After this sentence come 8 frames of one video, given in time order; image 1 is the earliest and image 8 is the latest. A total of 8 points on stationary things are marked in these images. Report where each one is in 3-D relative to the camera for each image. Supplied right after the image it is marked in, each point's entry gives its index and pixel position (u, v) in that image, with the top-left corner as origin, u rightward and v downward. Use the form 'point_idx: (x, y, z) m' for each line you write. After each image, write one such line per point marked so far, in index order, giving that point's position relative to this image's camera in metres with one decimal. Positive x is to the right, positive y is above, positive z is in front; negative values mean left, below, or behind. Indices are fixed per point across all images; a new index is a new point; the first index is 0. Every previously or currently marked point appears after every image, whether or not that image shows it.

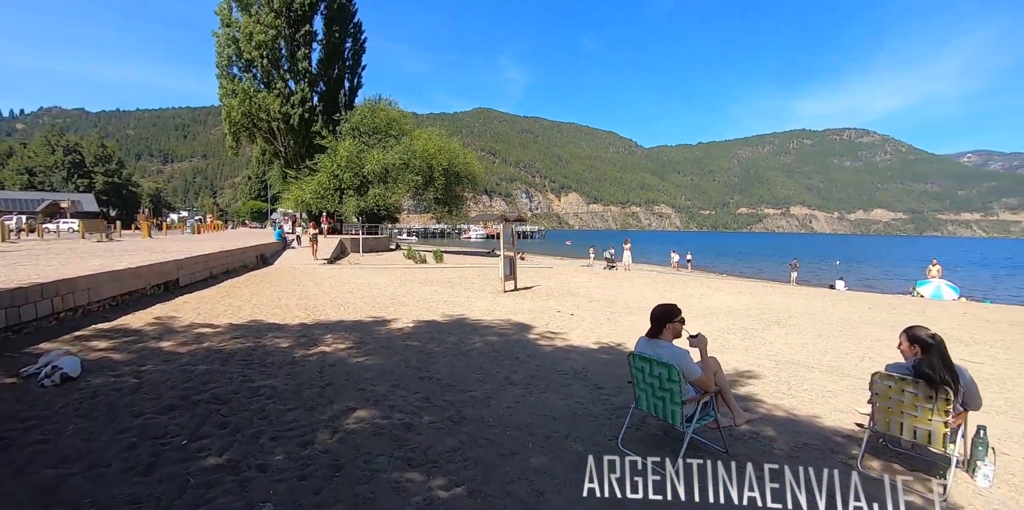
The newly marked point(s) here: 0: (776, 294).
0: (+9.6, -1.5, +17.2) m
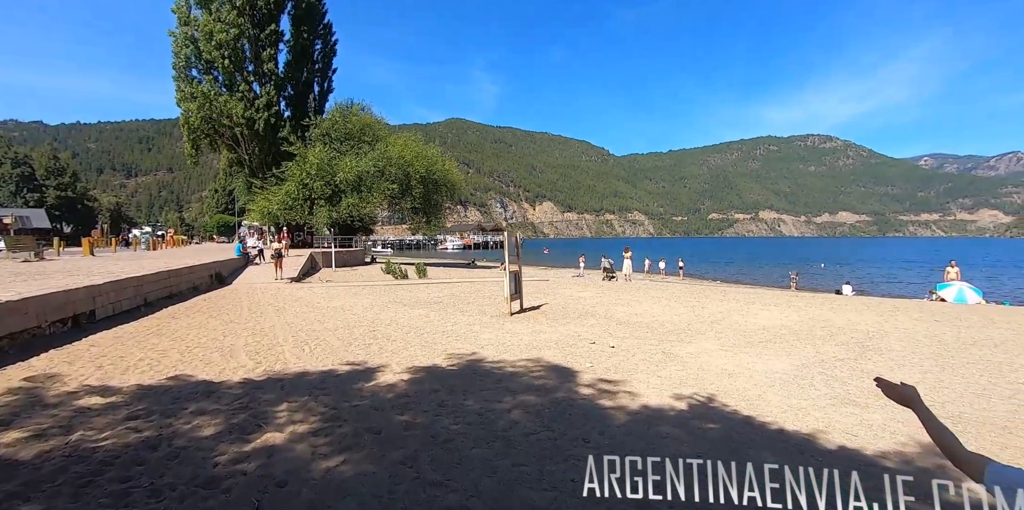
0: (+9.7, -1.7, +15.1) m
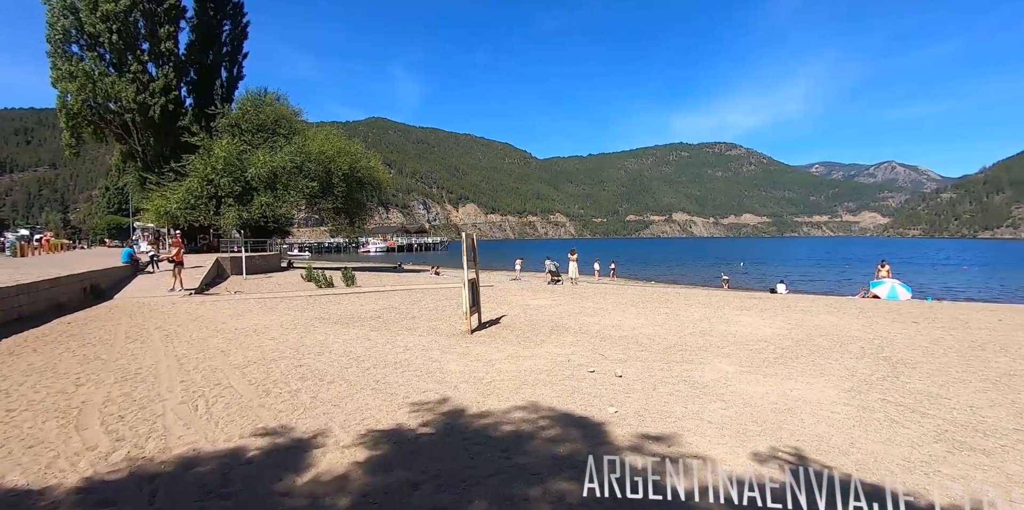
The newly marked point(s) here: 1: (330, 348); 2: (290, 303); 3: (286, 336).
0: (+8.4, -1.7, +14.5) m
1: (-3.3, -1.7, +8.5) m
2: (-7.3, -1.6, +15.6) m
3: (-4.7, -1.7, +9.9) m
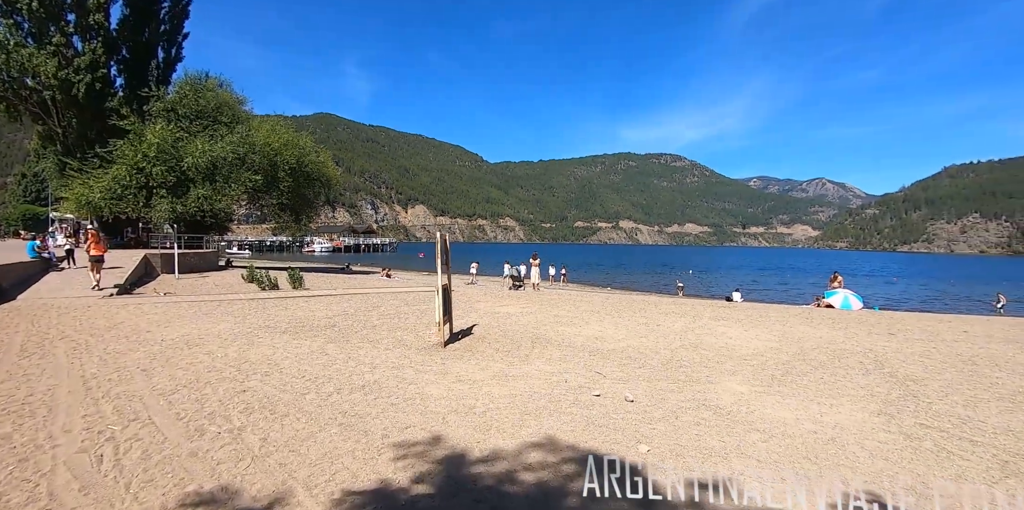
0: (+7.5, -2.0, +14.3) m
1: (-3.5, -1.7, +7.1) m
2: (-8.3, -1.6, +13.8) m
3: (-5.1, -1.7, +8.4) m
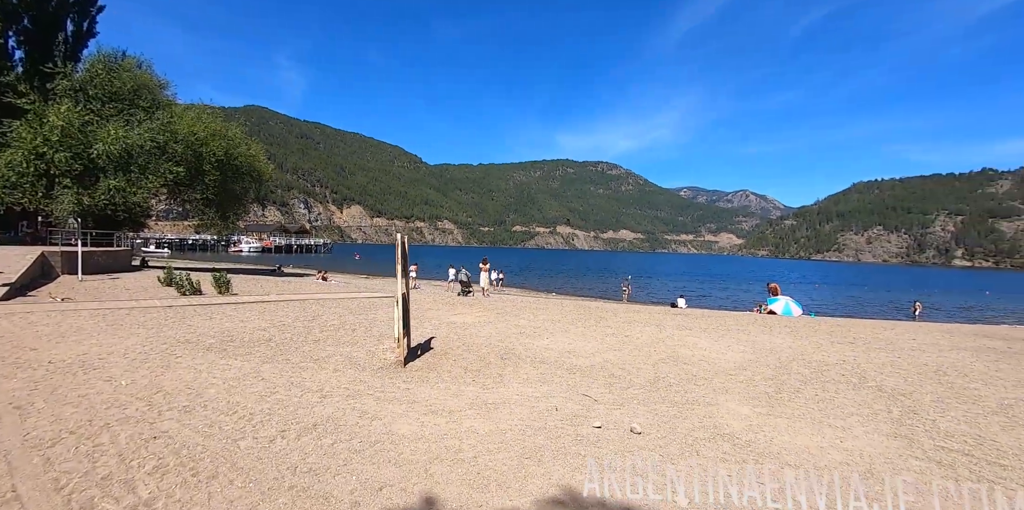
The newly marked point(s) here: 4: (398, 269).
0: (+6.3, -2.2, +14.2) m
1: (-3.7, -1.7, +5.7) m
2: (-9.3, -1.6, +11.8) m
3: (-5.4, -1.7, +6.8) m
4: (-2.1, -0.3, +8.6) m
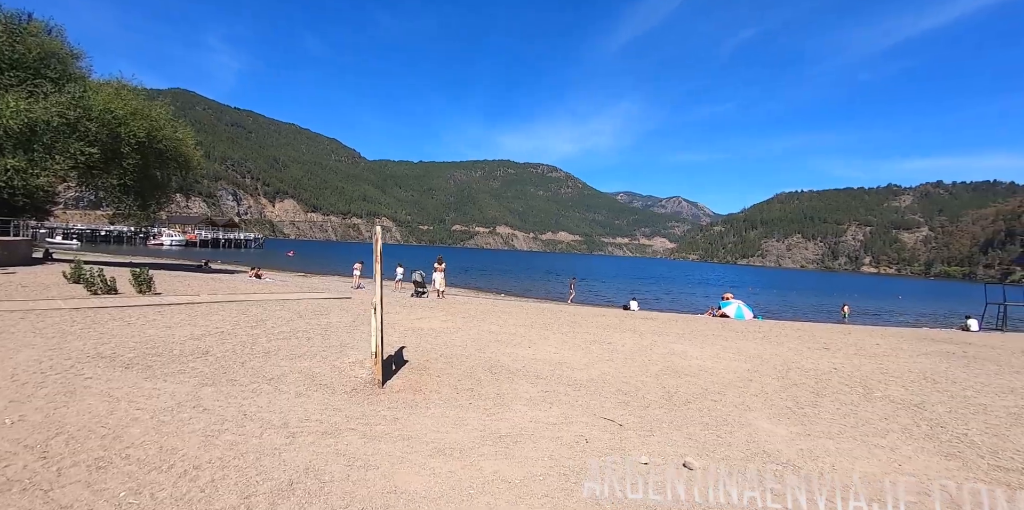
0: (+5.4, -2.4, +13.9) m
1: (-3.4, -1.7, +4.2) m
2: (-9.7, -1.4, +9.6) m
3: (-5.3, -1.6, +5.1) m
4: (-2.1, -0.2, +7.2) m
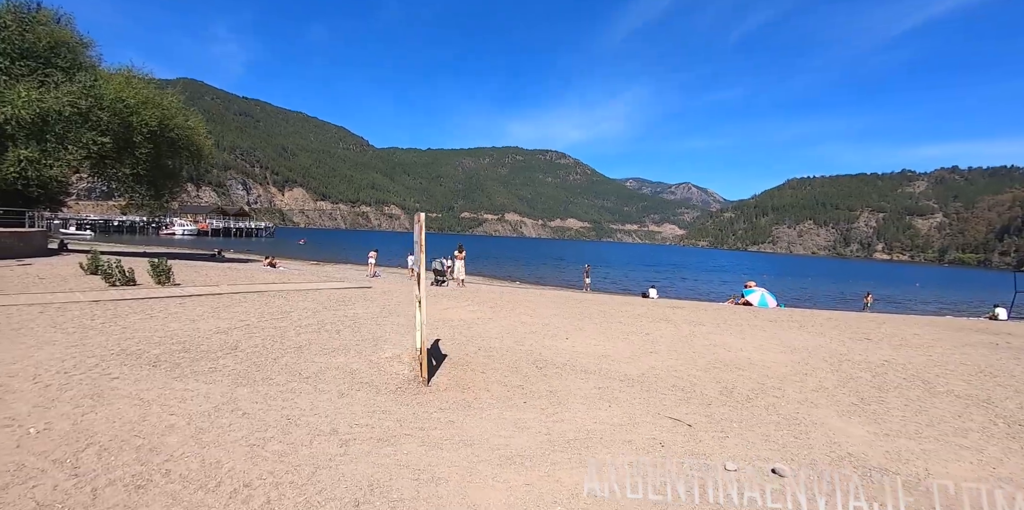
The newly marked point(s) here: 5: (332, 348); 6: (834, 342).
0: (+6.2, -2.0, +13.3) m
1: (-2.8, -1.6, +3.8) m
2: (-8.9, -1.2, +9.2) m
3: (-4.6, -1.5, +4.7) m
4: (-1.4, -0.1, +6.7) m
5: (-2.9, -1.5, +7.6) m
6: (+9.4, -2.1, +13.2) m
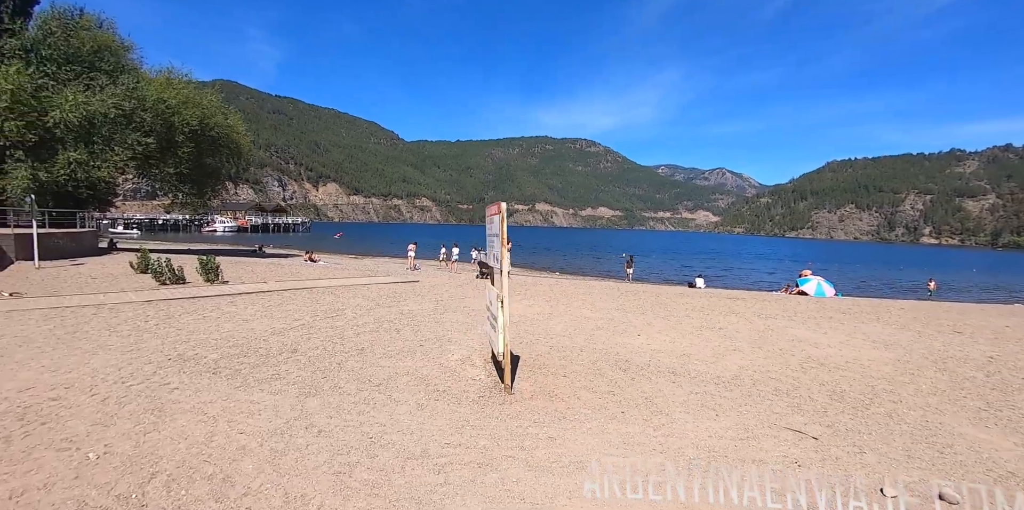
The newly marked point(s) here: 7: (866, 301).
0: (+7.7, -1.6, +12.2) m
1: (-1.9, -1.6, +3.2) m
2: (-7.7, -1.2, +9.0) m
3: (-3.6, -1.5, +4.2) m
4: (-0.3, +0.1, +6.1) m
5: (-1.8, -1.4, +7.1) m
6: (+10.9, -1.7, +11.9) m
7: (+14.9, -1.9, +19.5) m
